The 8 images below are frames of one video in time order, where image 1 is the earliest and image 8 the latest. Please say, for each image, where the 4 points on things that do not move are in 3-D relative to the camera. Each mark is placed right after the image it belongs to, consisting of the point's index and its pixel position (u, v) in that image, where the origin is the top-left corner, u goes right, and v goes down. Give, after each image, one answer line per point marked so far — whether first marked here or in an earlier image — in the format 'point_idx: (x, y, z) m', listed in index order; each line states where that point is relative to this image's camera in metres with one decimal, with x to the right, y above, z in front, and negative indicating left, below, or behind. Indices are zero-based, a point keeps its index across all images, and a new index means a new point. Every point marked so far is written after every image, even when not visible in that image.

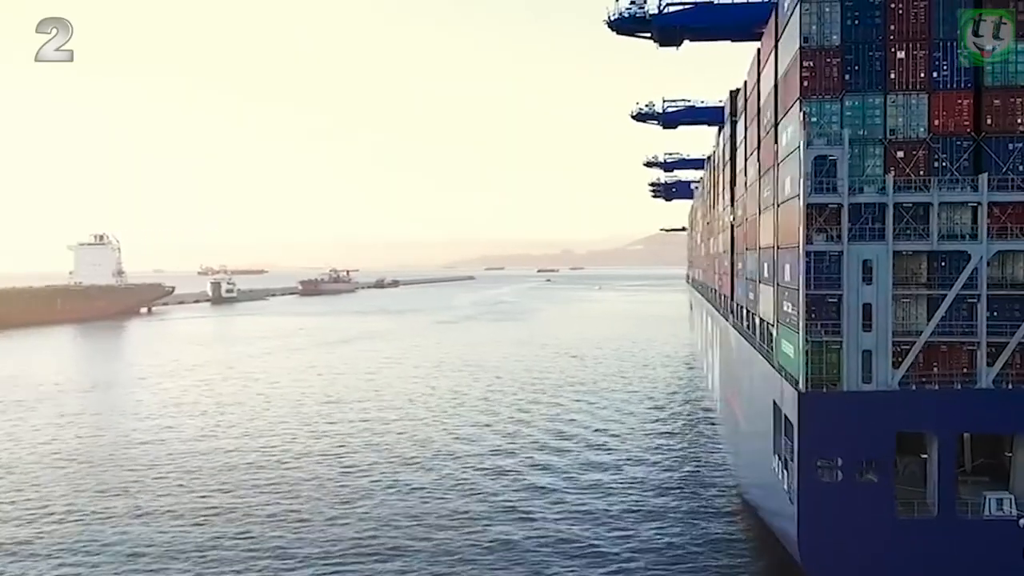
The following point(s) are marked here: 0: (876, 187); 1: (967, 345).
0: (+4.7, +1.3, +14.3) m
1: (+5.8, -0.7, +14.2) m
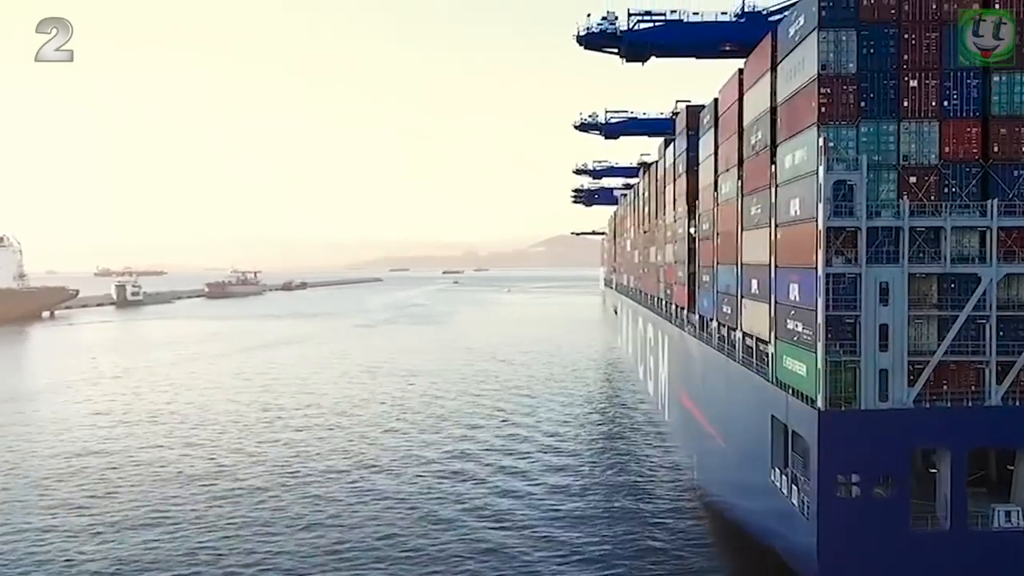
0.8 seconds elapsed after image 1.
0: (+5.0, +1.0, +14.8) m
1: (+6.1, -1.0, +14.8) m
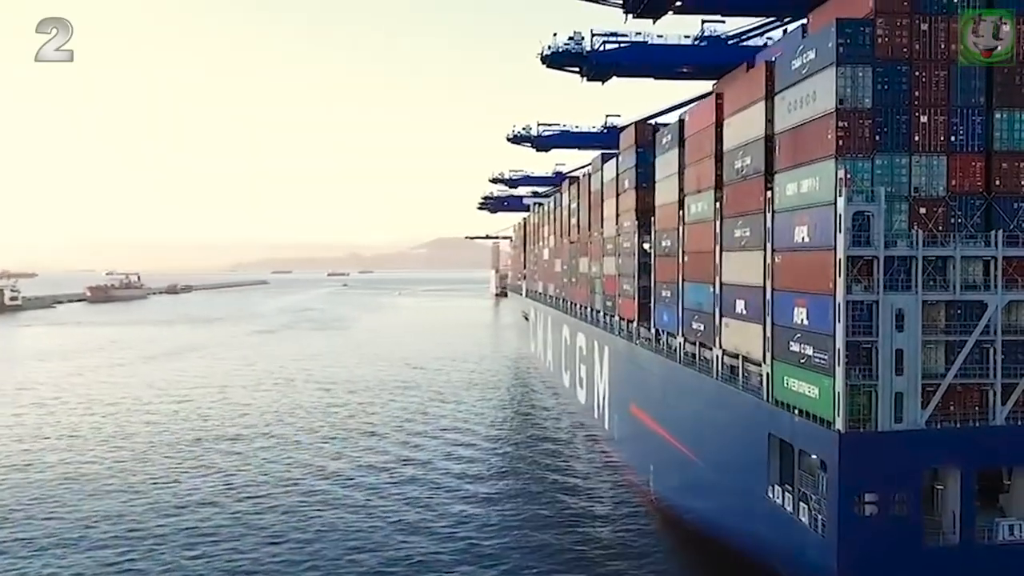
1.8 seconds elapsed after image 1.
0: (+5.5, +0.7, +15.5) m
1: (+6.5, -1.4, +15.6) m
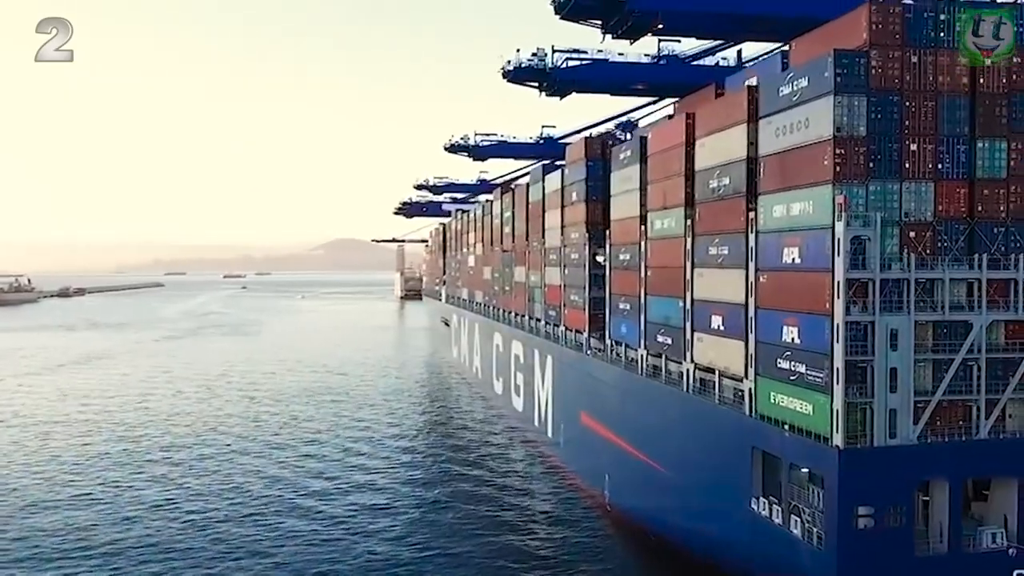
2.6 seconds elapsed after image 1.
0: (+5.6, +0.4, +16.2) m
1: (+6.6, -1.7, +16.5) m
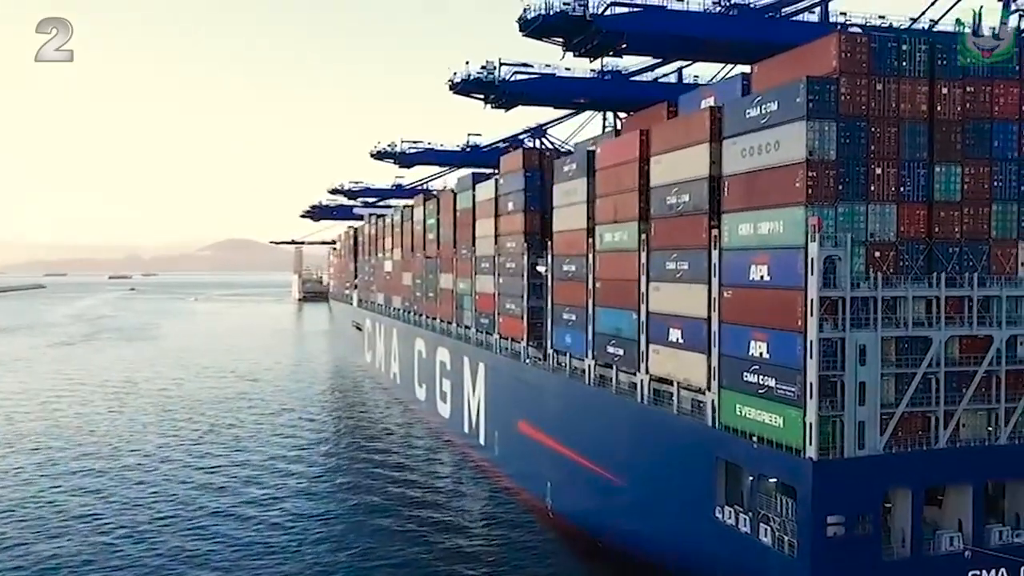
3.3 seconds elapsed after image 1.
0: (+5.4, +0.1, +16.9) m
1: (+6.4, -1.9, +17.3) m
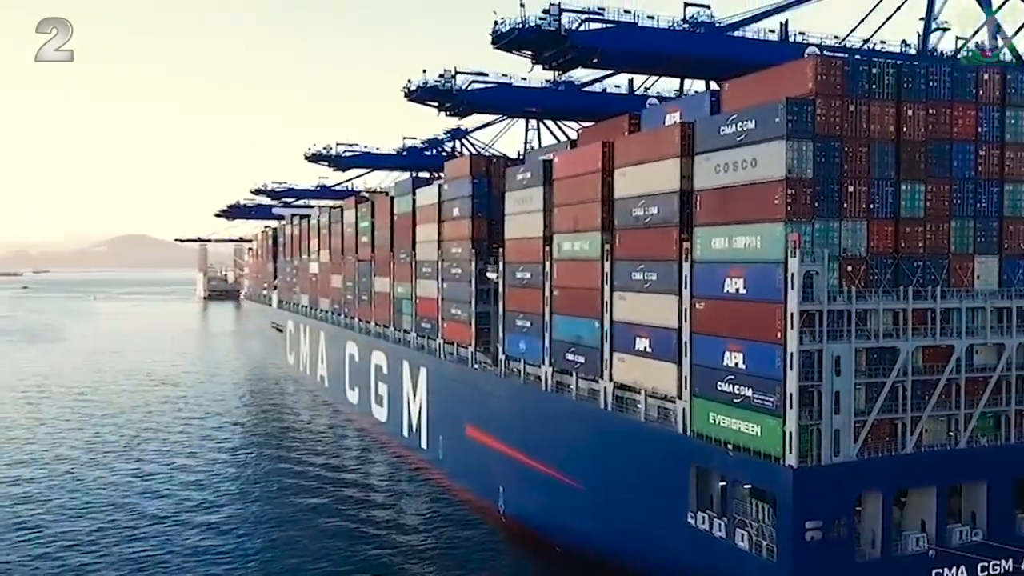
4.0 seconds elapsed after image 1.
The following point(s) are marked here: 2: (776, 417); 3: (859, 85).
0: (+5.2, -0.1, +17.7) m
1: (+6.2, -2.1, +18.2) m
2: (+4.1, -2.0, +17.7) m
3: (+5.6, +3.3, +18.0) m
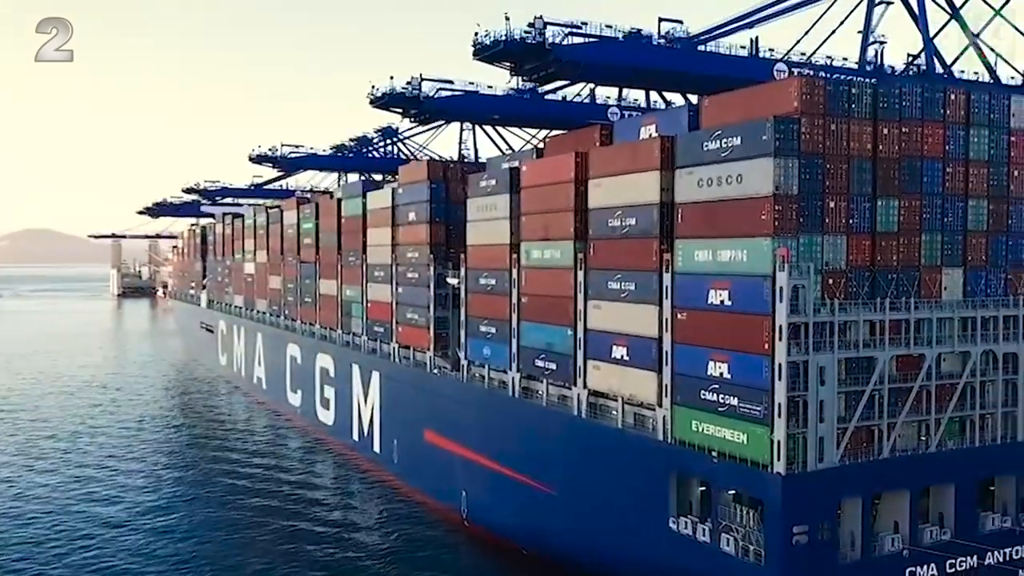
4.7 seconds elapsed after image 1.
0: (+5.1, -0.3, +18.3) m
1: (+6.0, -2.3, +18.9) m
2: (+4.1, -2.2, +18.3) m
3: (+5.5, +3.1, +18.7) m
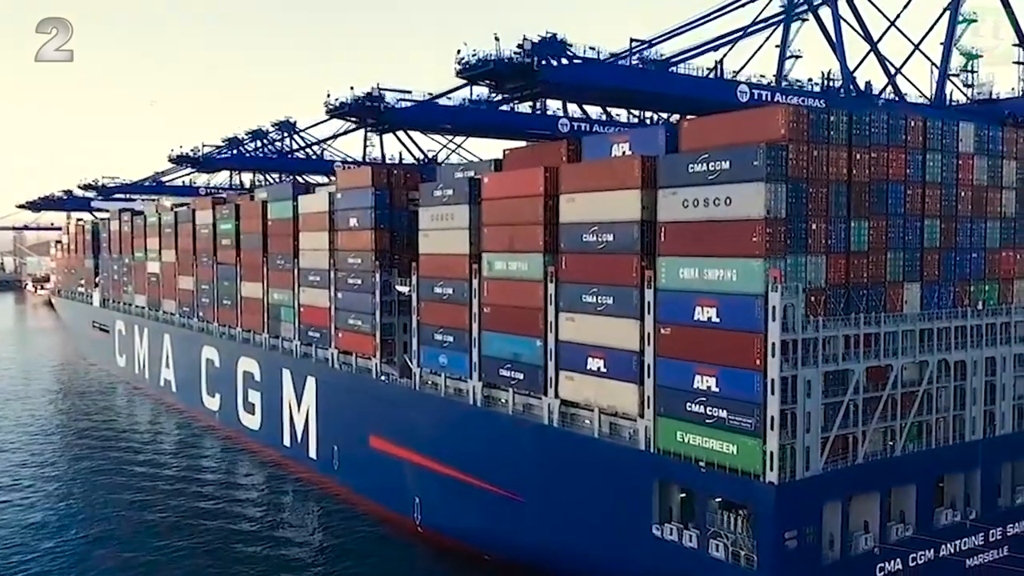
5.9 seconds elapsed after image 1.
0: (+5.1, -0.6, +19.4) m
1: (+6.0, -2.6, +20.2) m
2: (+4.1, -2.5, +19.2) m
3: (+5.4, +2.8, +19.7) m
